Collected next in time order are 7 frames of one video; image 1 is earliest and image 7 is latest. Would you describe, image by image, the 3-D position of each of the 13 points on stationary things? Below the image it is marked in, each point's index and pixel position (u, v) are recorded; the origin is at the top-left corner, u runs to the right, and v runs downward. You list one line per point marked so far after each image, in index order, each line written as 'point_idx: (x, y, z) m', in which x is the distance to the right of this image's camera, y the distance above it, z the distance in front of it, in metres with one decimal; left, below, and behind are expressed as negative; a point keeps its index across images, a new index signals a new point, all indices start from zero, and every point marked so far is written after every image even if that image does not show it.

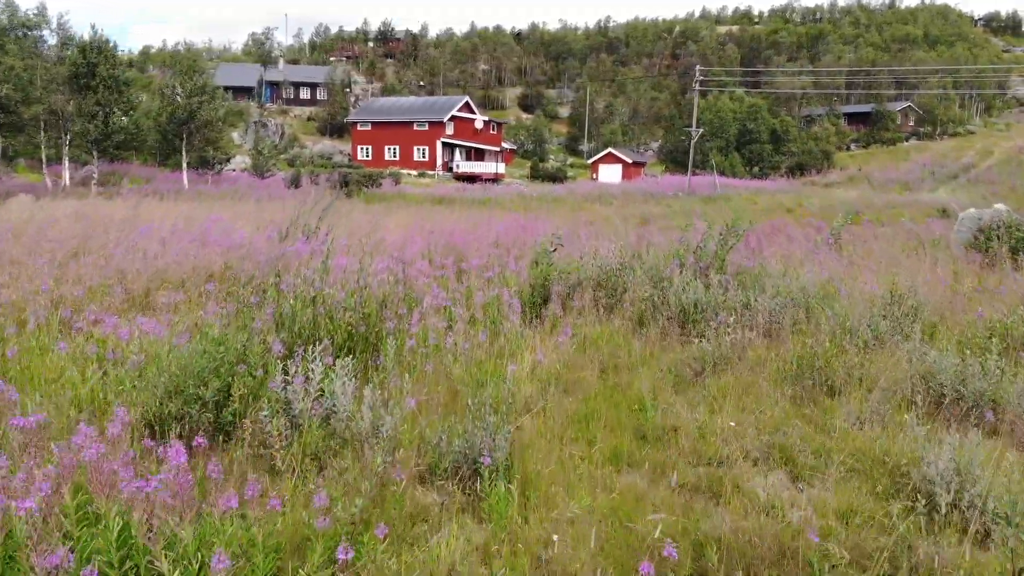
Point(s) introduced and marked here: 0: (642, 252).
0: (+1.0, +0.3, +6.2) m
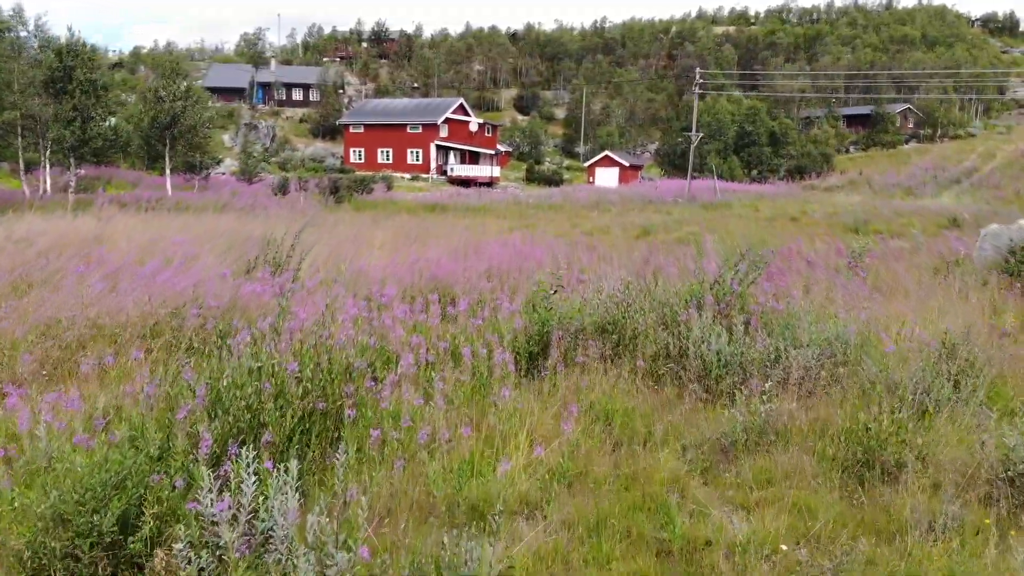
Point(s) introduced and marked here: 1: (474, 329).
0: (+0.9, +0.1, +5.6) m
1: (-0.2, -0.2, +4.1) m
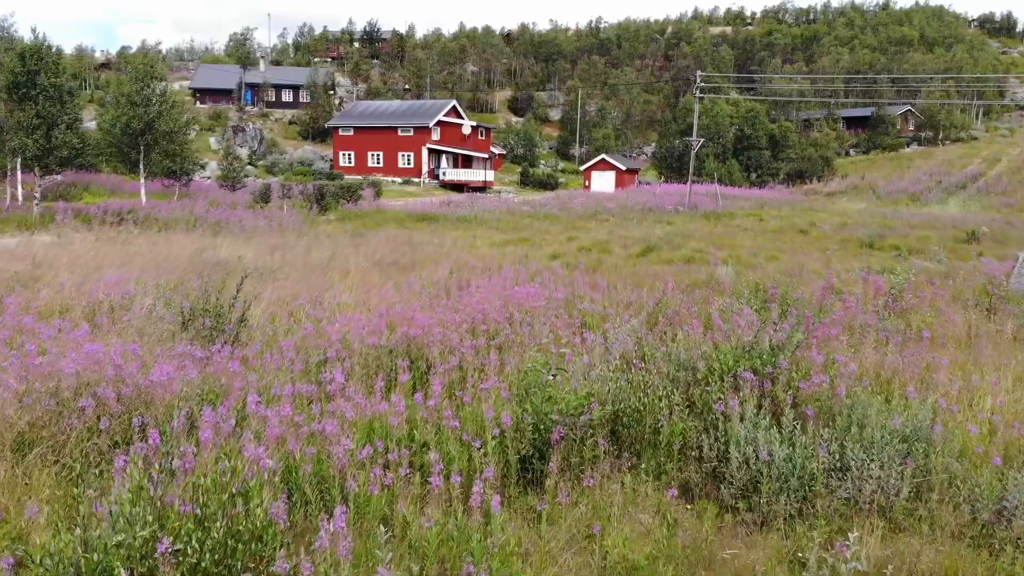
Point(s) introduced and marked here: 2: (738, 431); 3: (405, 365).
0: (+0.9, -0.2, +4.7) m
1: (-0.2, -0.5, +3.2) m
2: (+0.8, -0.5, +3.0) m
3: (-0.5, -0.3, +3.8) m
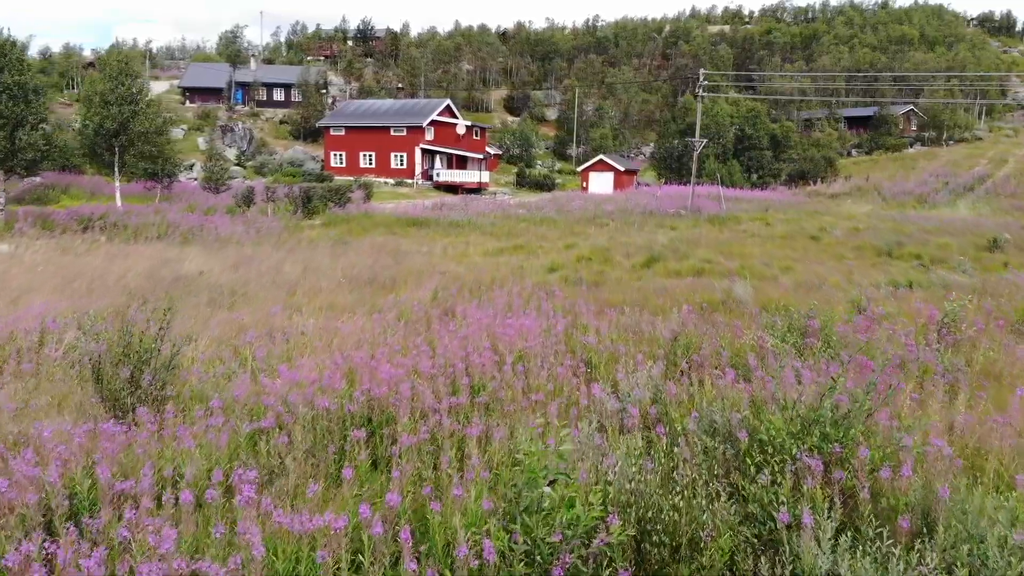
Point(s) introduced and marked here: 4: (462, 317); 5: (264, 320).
0: (+0.8, -0.4, +3.8) m
1: (-0.3, -0.7, +2.3) m
2: (+0.8, -0.7, +2.2) m
3: (-0.5, -0.5, +3.0) m
4: (-0.3, -0.2, +5.0) m
5: (-1.5, -0.2, +5.3) m
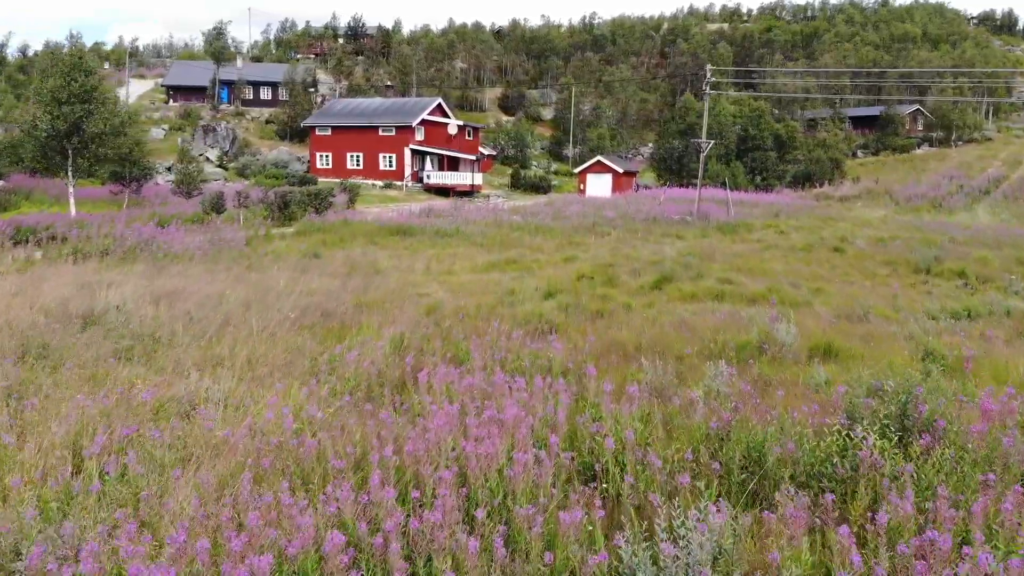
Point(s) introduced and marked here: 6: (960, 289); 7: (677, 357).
0: (+0.7, -0.7, +2.3) m
1: (-0.3, -1.0, +0.8) m
2: (+0.7, -1.0, +0.7) m
3: (-0.6, -0.8, +1.5) m
4: (-0.4, -0.5, +3.6) m
5: (-1.6, -0.5, +3.8) m
6: (+5.2, 0.0, +9.9) m
7: (+1.1, -0.4, +5.5) m
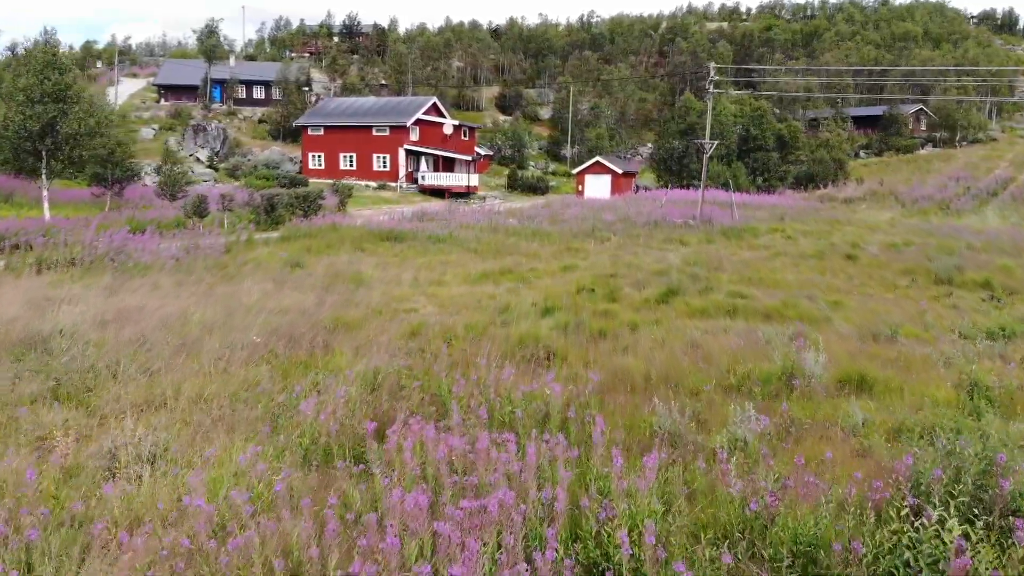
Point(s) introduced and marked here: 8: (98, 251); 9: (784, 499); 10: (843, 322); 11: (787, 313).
0: (+0.7, -0.9, +1.6) m
1: (-0.4, -1.1, +0.1) m
2: (+0.7, -1.1, 0.0) m
3: (-0.6, -1.0, +0.8) m
4: (-0.4, -0.6, +2.9) m
5: (-1.6, -0.6, +3.1) m
6: (+5.1, -0.1, +9.2) m
7: (+1.0, -0.6, +4.8) m
8: (-5.1, +0.5, +10.7) m
9: (+0.9, -0.7, +2.8) m
10: (+3.0, -0.3, +7.8) m
11: (+2.6, -0.2, +8.2) m
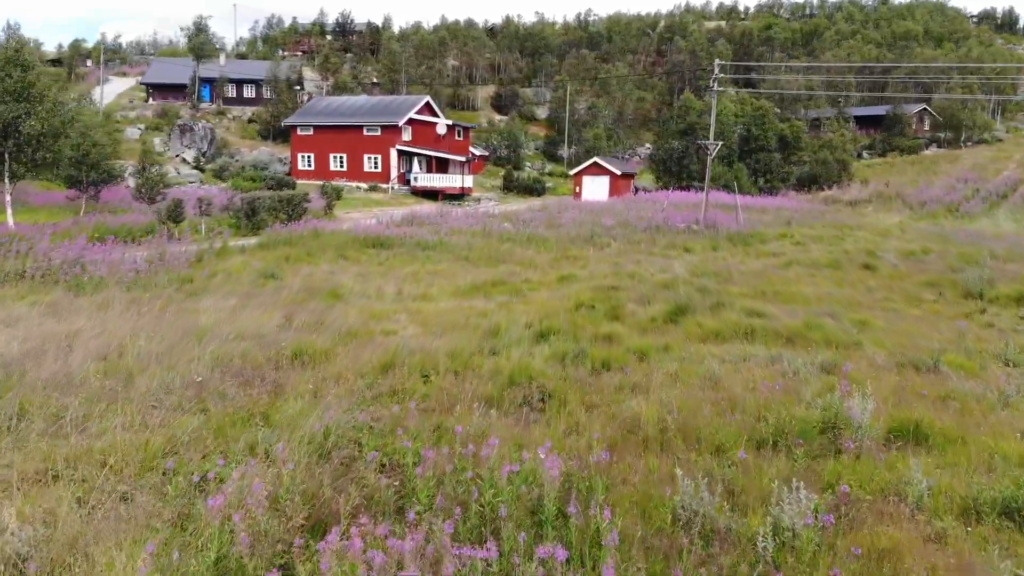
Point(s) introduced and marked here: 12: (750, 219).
0: (+0.7, -1.0, +0.7) m
1: (-0.4, -1.3, -0.8) m
2: (+0.6, -1.3, -0.9) m
3: (-0.7, -1.1, -0.1) m
4: (-0.5, -0.8, +2.0) m
5: (-1.7, -0.8, +2.2) m
6: (+5.0, -0.3, +8.4) m
7: (+0.9, -0.8, +3.9) m
8: (-5.2, +0.3, +9.8) m
9: (+0.8, -0.9, +1.9) m
10: (+2.9, -0.5, +6.9) m
11: (+2.5, -0.4, +7.3) m
12: (+5.4, +1.6, +19.8) m
